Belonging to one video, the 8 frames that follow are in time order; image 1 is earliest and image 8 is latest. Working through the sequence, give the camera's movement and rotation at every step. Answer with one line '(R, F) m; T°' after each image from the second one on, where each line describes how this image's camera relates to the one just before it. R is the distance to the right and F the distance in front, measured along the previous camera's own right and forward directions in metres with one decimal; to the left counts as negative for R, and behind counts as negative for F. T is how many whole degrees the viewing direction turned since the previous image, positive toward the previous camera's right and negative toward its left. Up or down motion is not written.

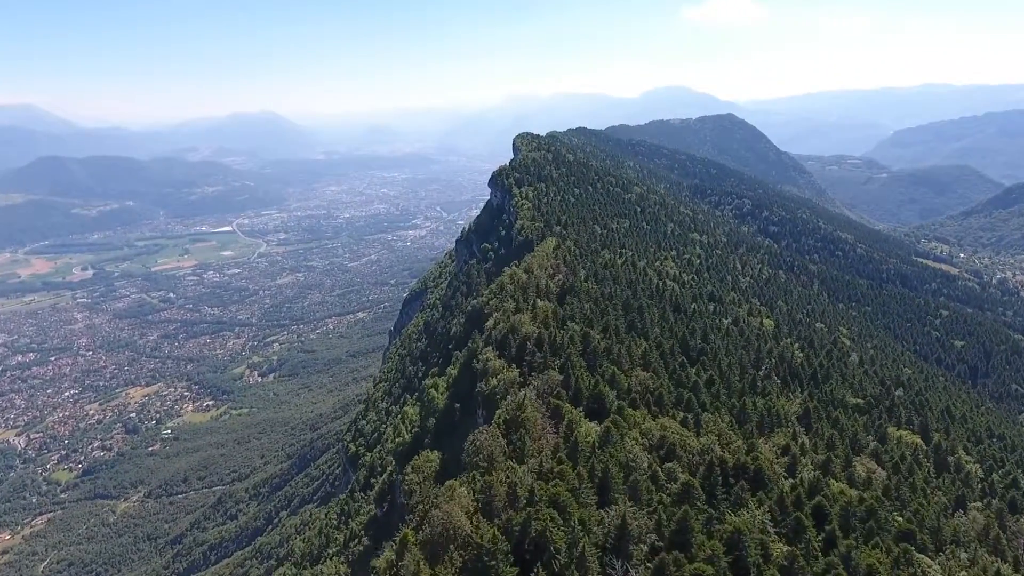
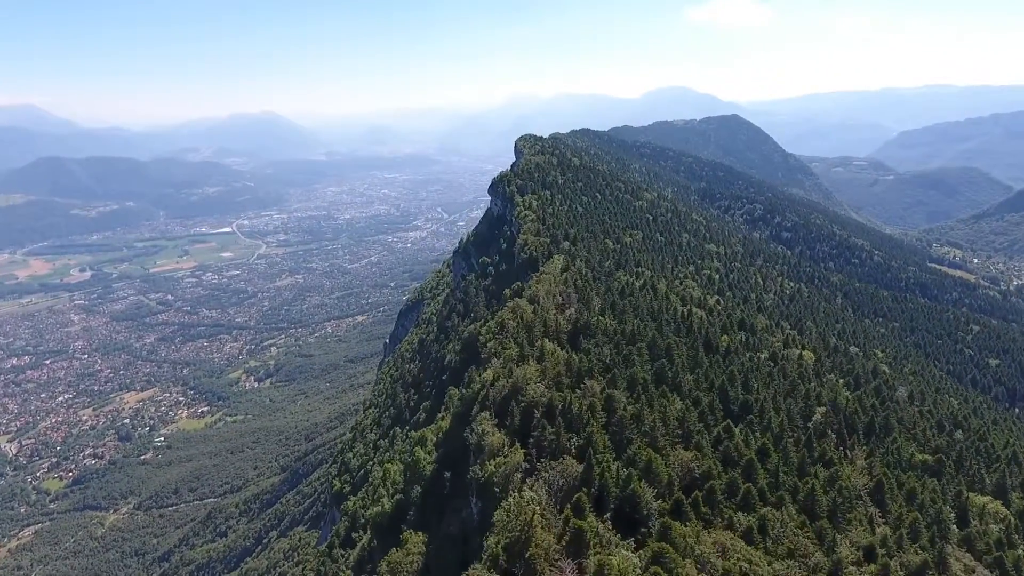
(-0.1, +6.1) m; 0°
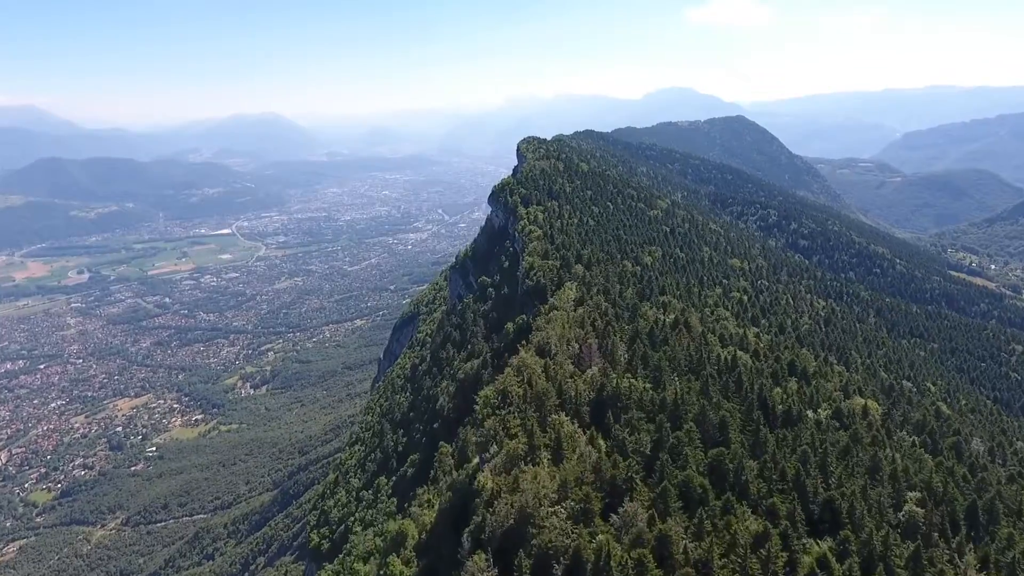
(-0.2, +7.2) m; 0°
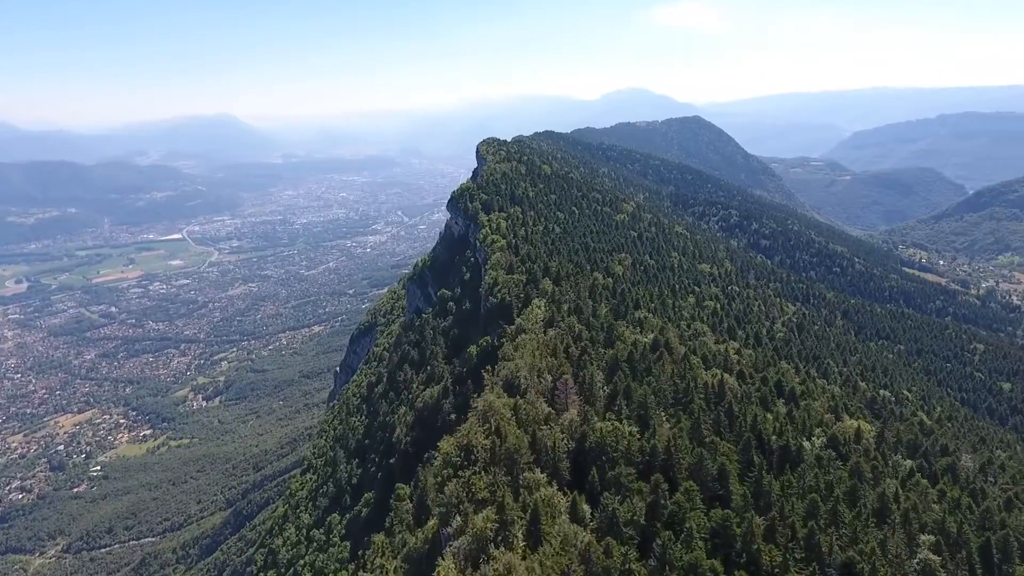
(0.0, +3.7) m; +4°
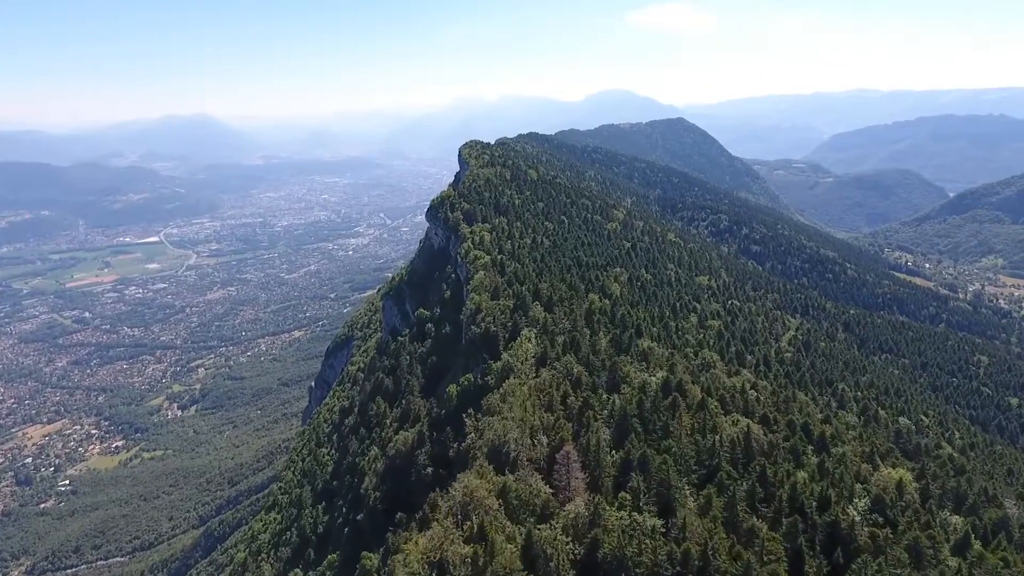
(-0.1, +4.8) m; +2°
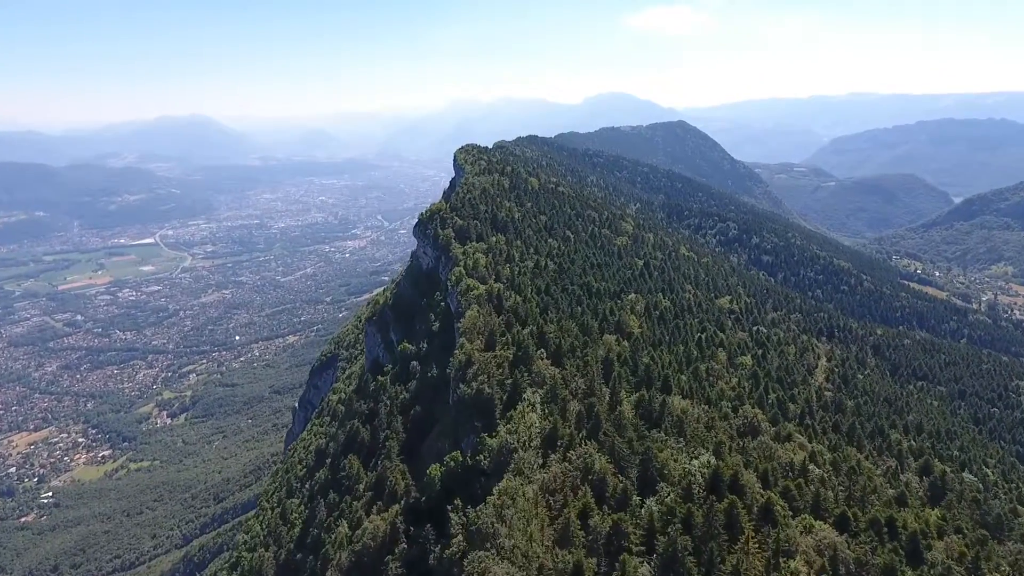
(-0.1, +6.6) m; 0°
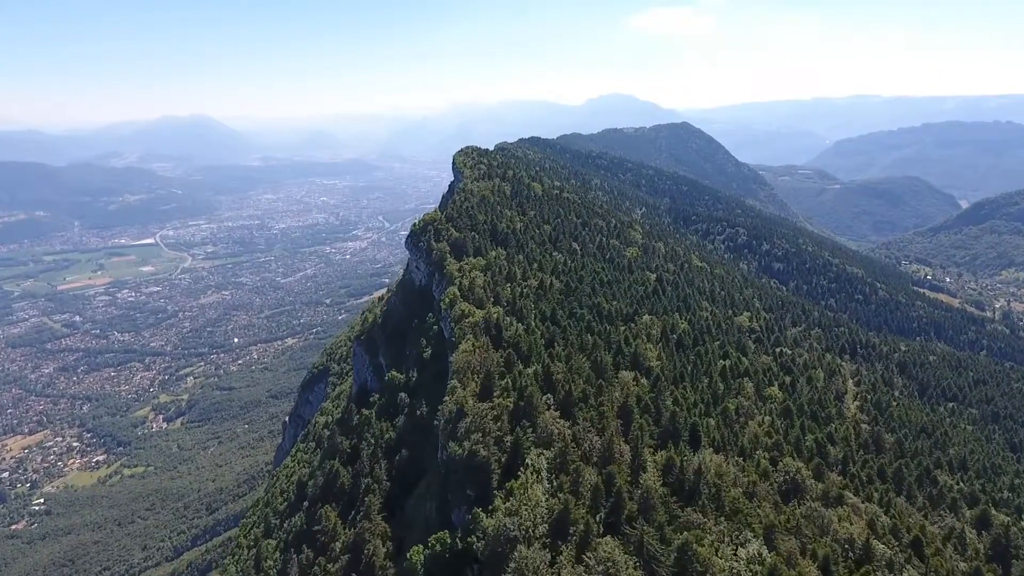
(0.0, +4.4) m; 0°
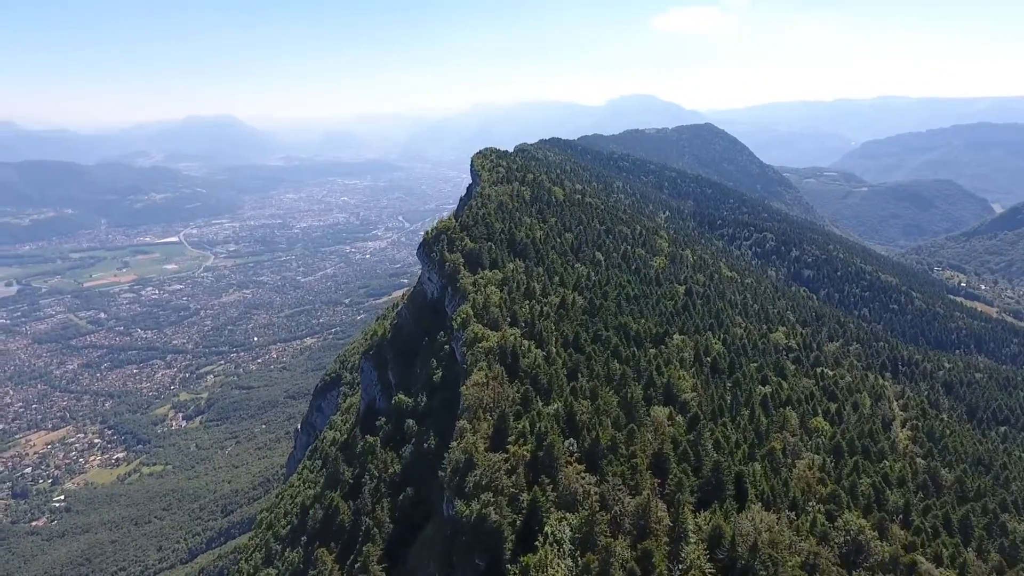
(0.0, +3.1) m; -2°
